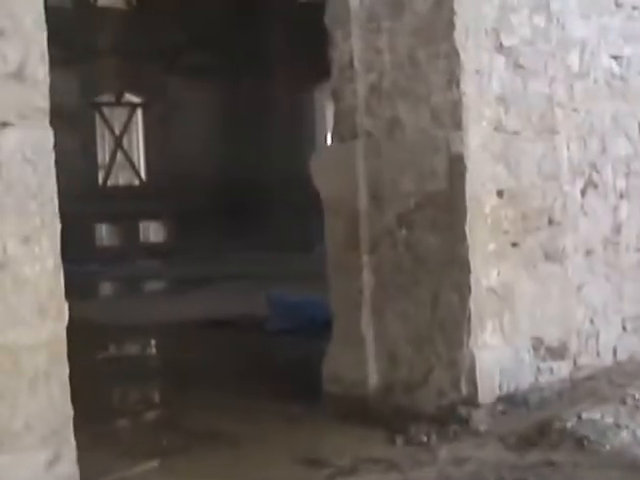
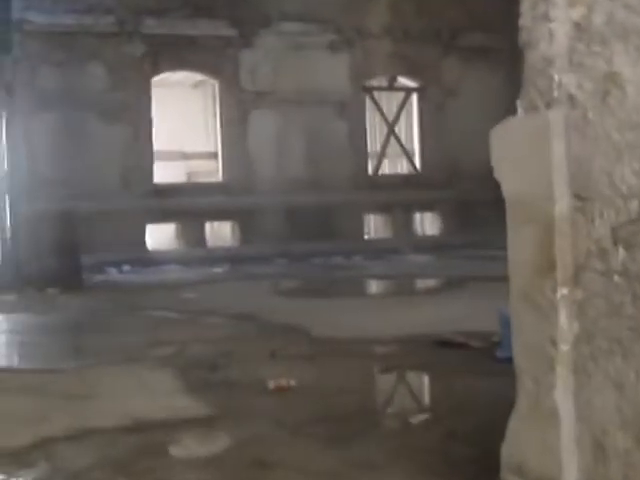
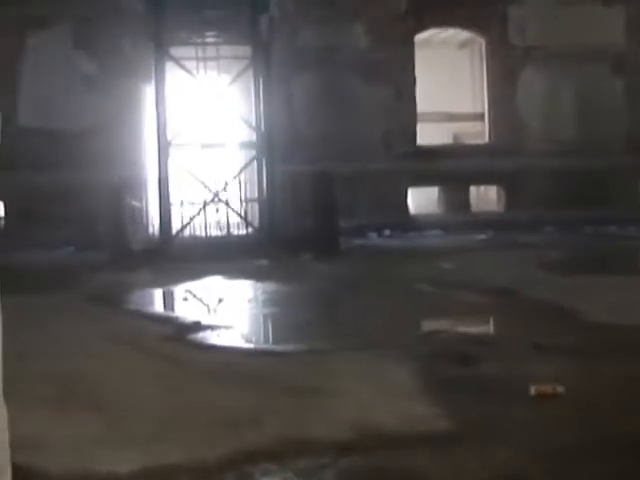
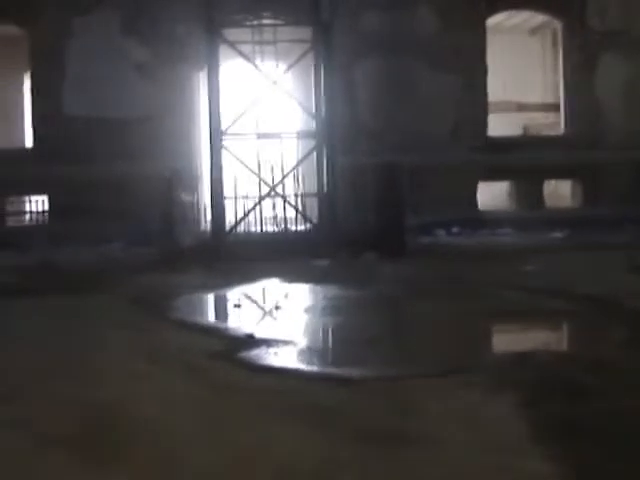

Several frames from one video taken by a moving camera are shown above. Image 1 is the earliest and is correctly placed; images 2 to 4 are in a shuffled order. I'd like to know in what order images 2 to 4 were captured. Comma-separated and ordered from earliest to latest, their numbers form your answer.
2, 3, 4
